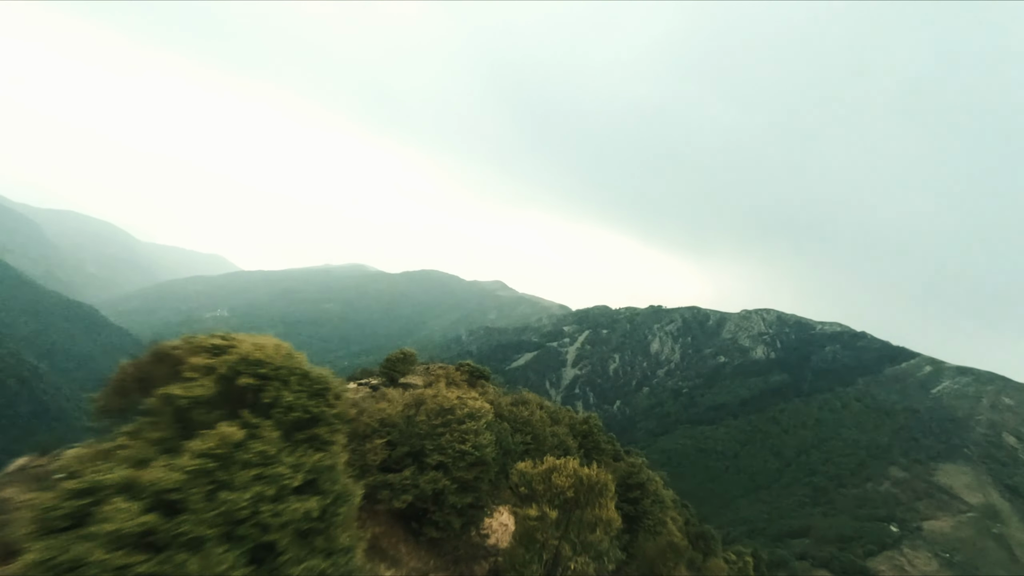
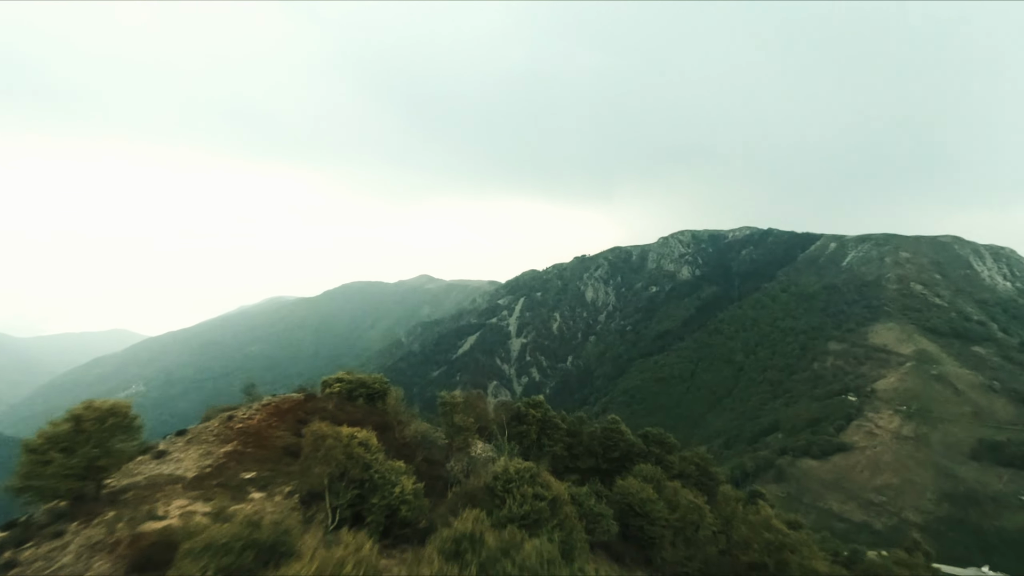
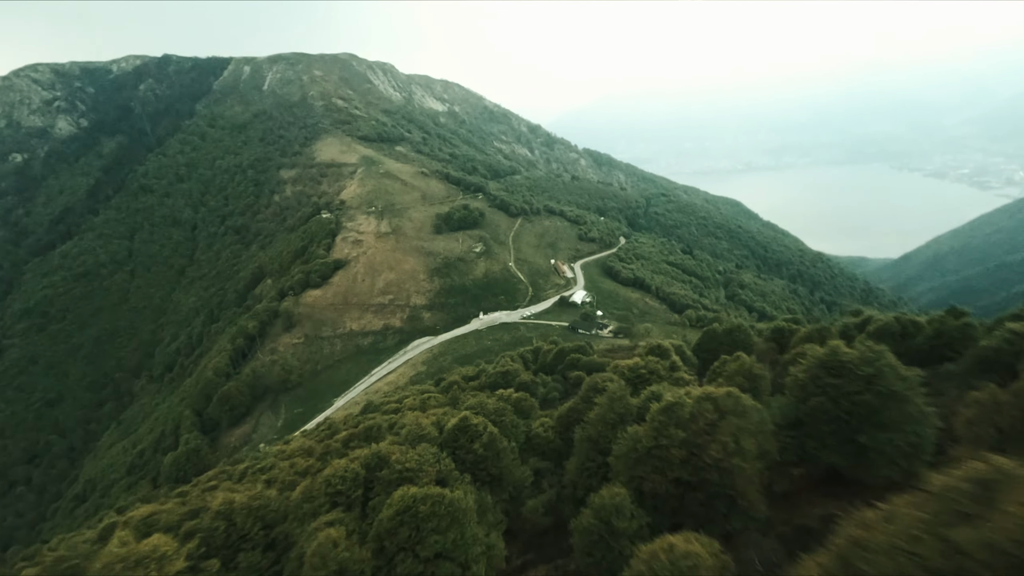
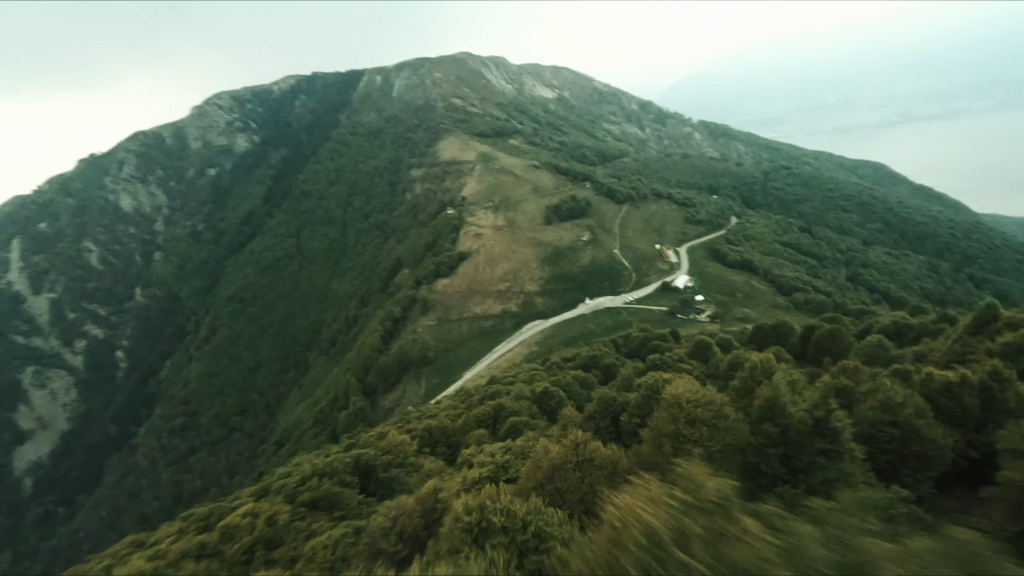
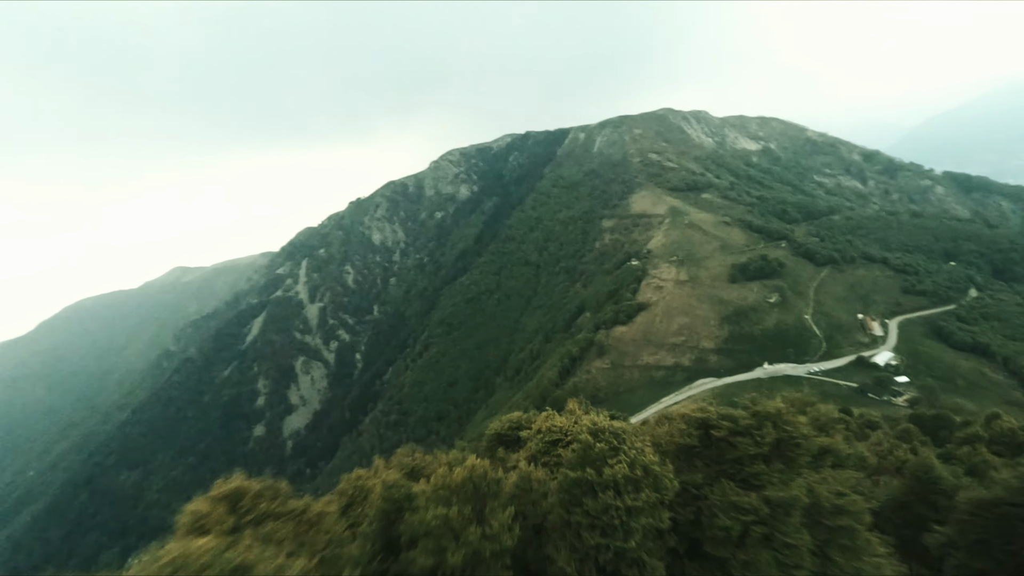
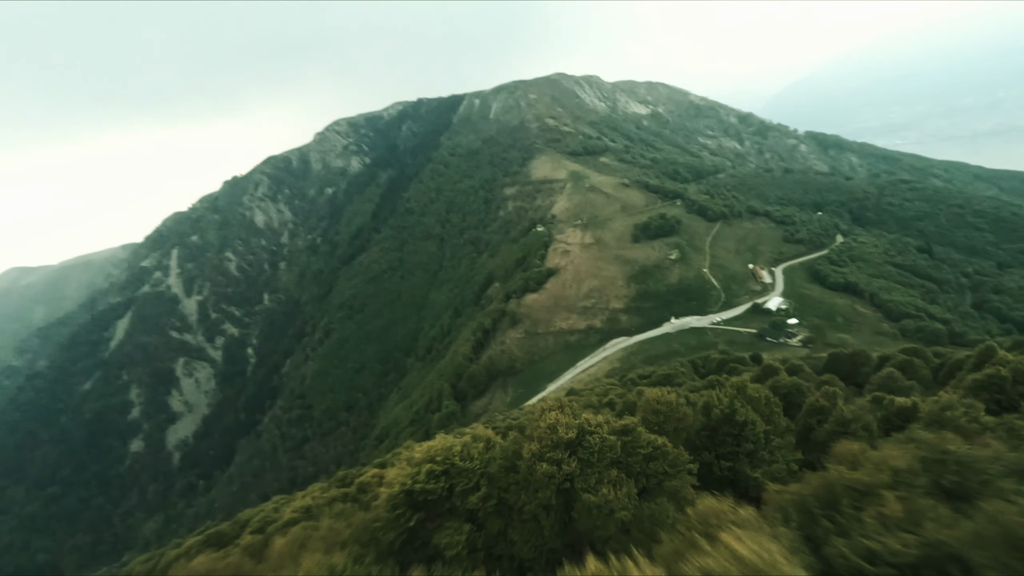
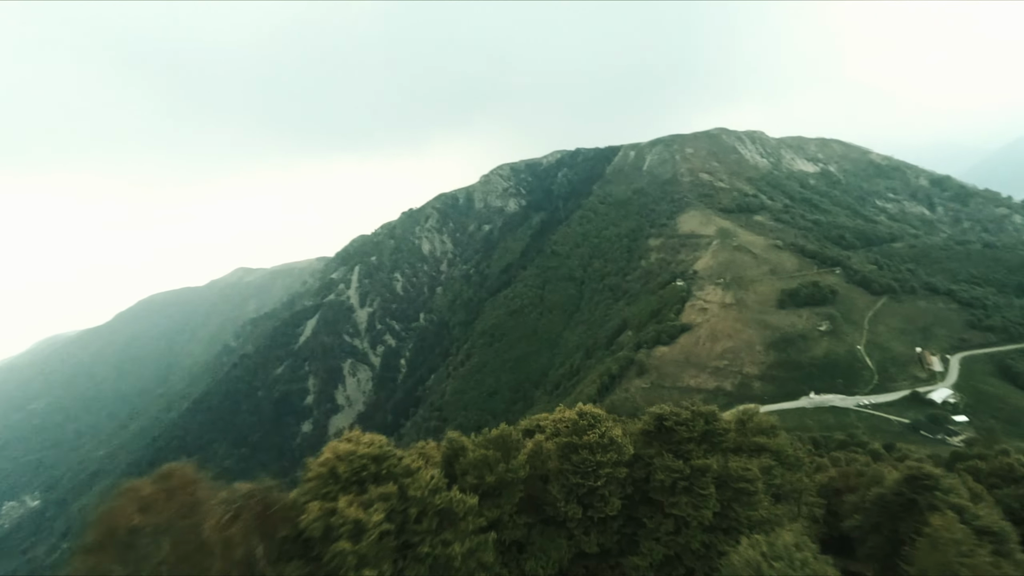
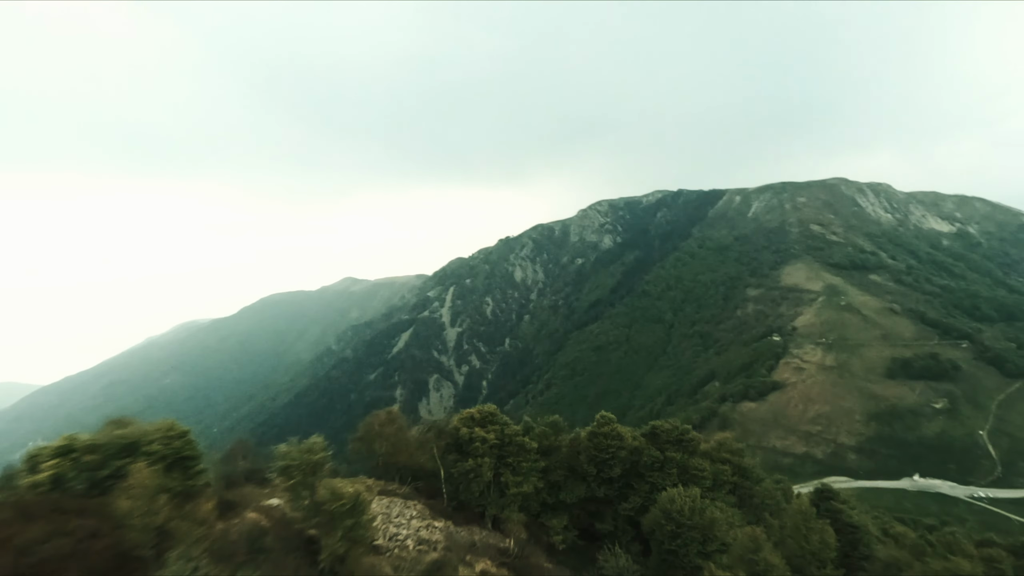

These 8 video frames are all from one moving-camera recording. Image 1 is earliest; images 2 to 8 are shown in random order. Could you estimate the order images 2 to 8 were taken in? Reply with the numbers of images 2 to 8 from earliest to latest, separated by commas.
2, 8, 7, 5, 6, 4, 3
